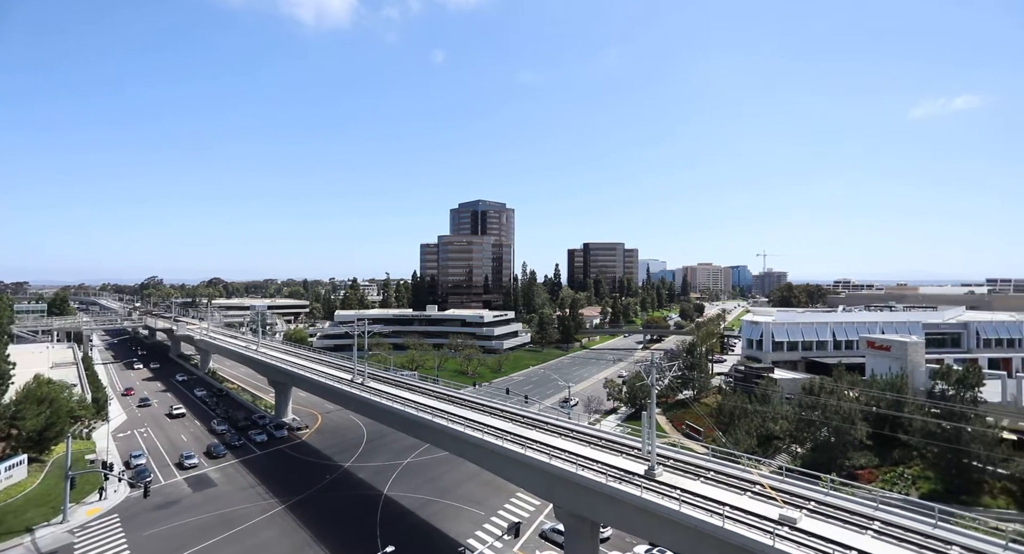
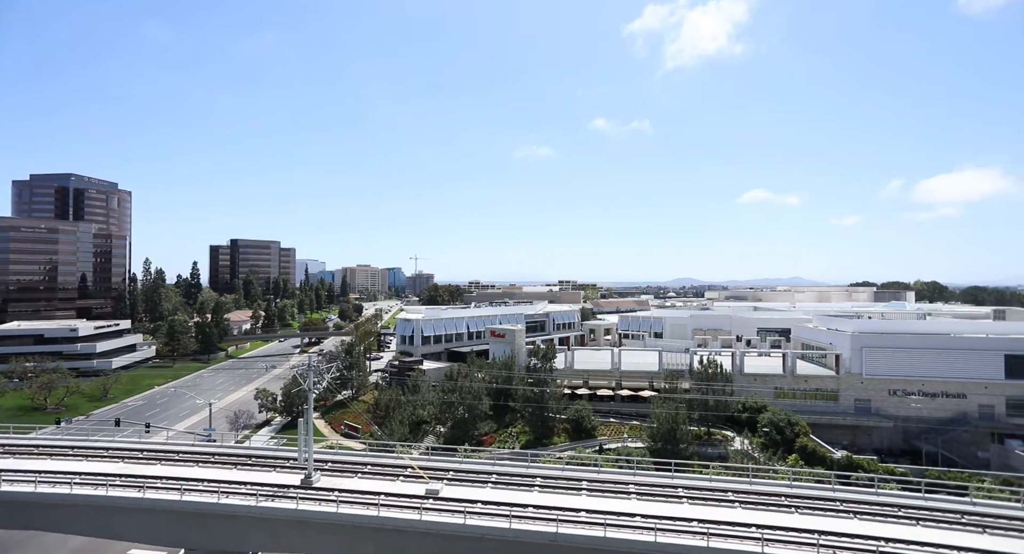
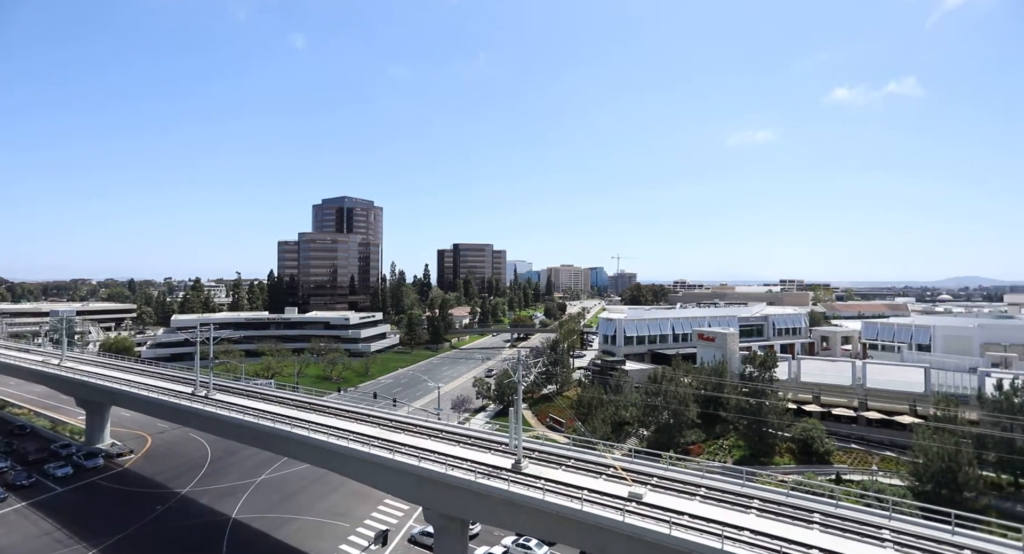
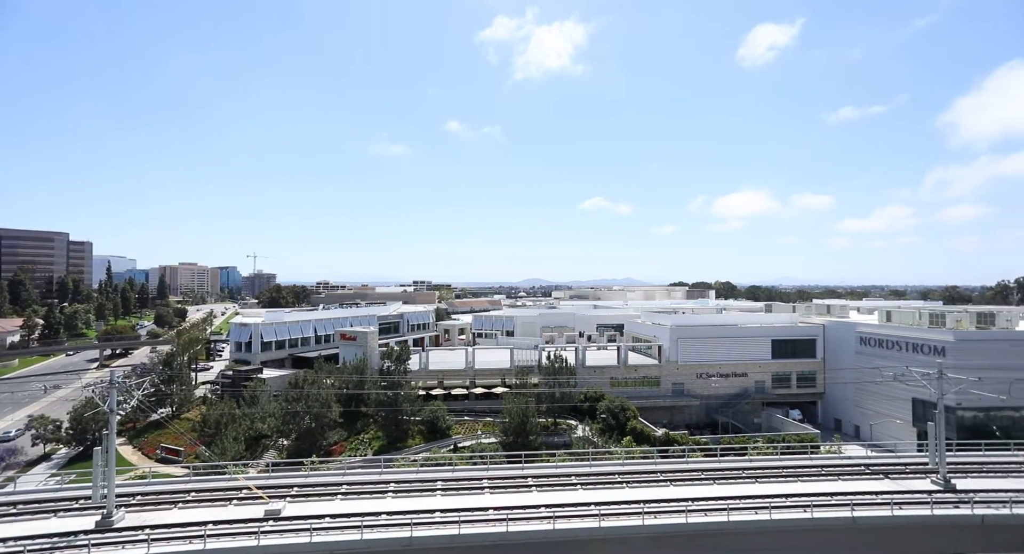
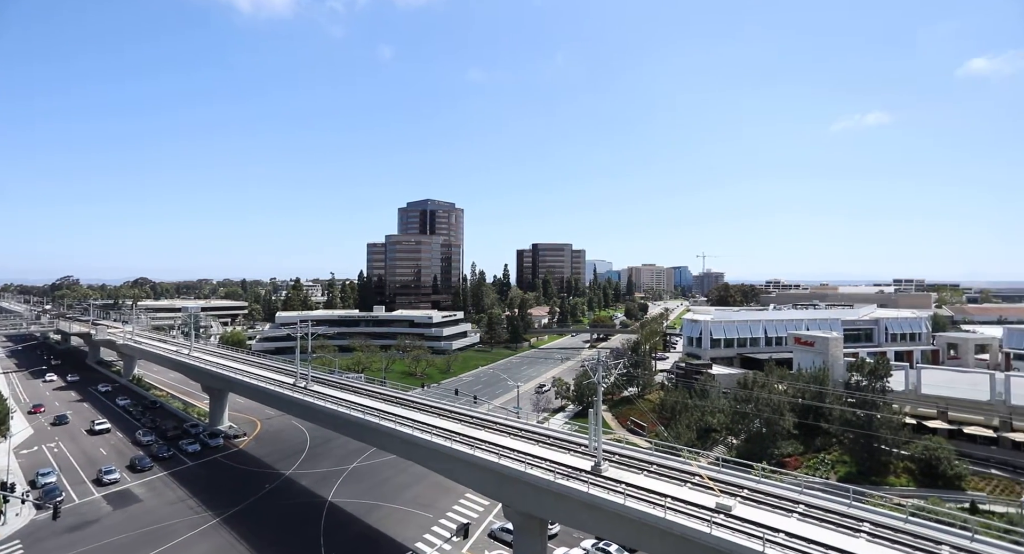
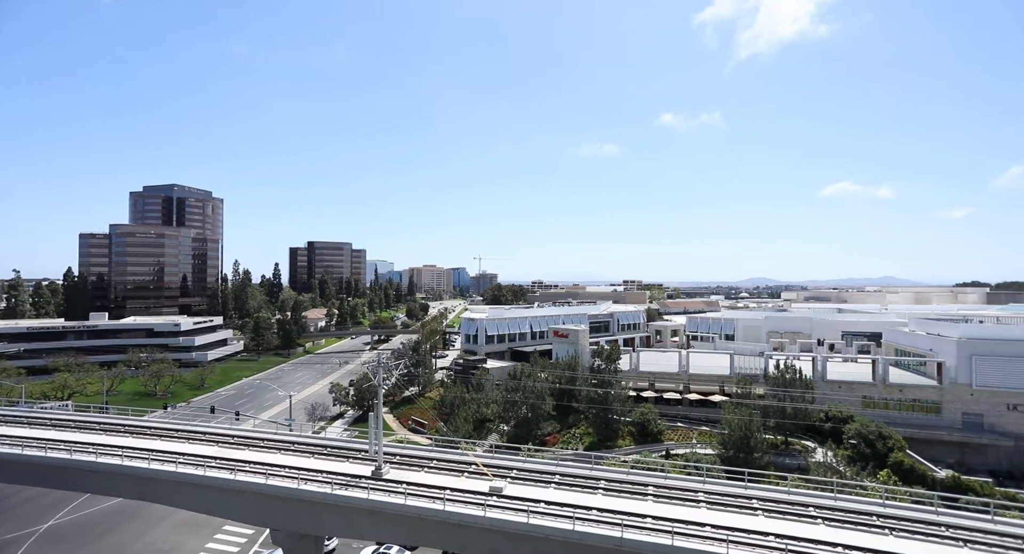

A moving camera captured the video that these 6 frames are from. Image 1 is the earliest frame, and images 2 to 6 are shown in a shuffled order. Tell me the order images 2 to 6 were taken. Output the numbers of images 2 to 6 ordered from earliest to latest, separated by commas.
5, 3, 6, 2, 4
